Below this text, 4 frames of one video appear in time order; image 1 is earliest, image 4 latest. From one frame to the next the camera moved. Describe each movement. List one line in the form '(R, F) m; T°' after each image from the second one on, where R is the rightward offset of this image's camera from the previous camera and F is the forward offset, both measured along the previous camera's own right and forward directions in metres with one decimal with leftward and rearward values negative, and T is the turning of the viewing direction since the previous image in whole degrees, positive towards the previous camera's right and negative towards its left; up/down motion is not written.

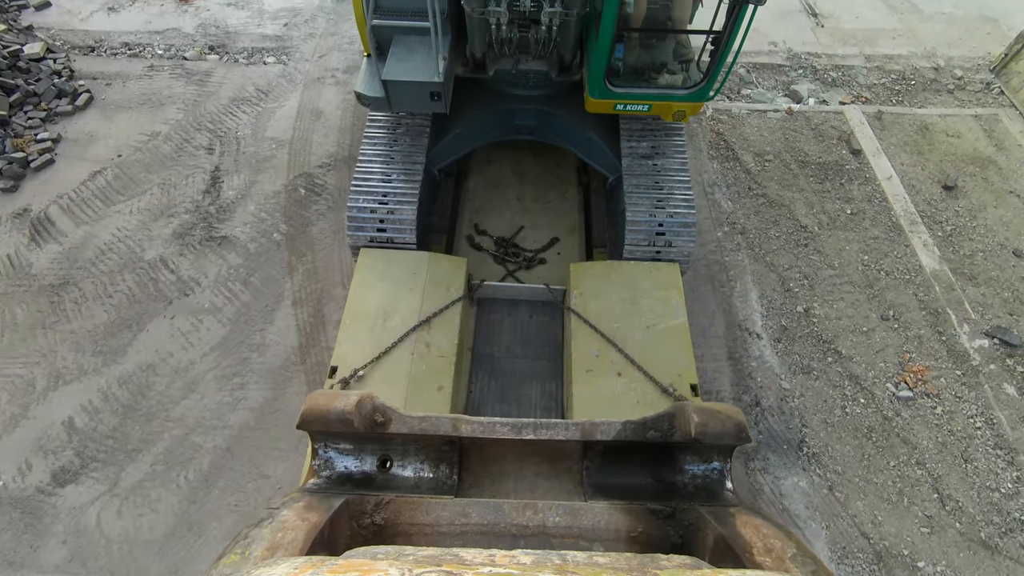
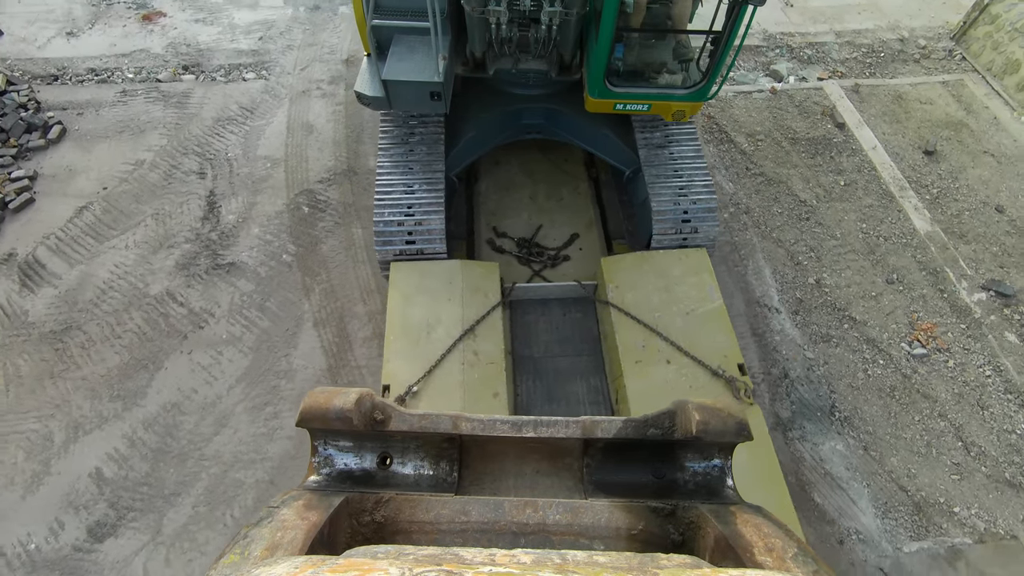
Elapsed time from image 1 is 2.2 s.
(-0.6, 0.0) m; +4°
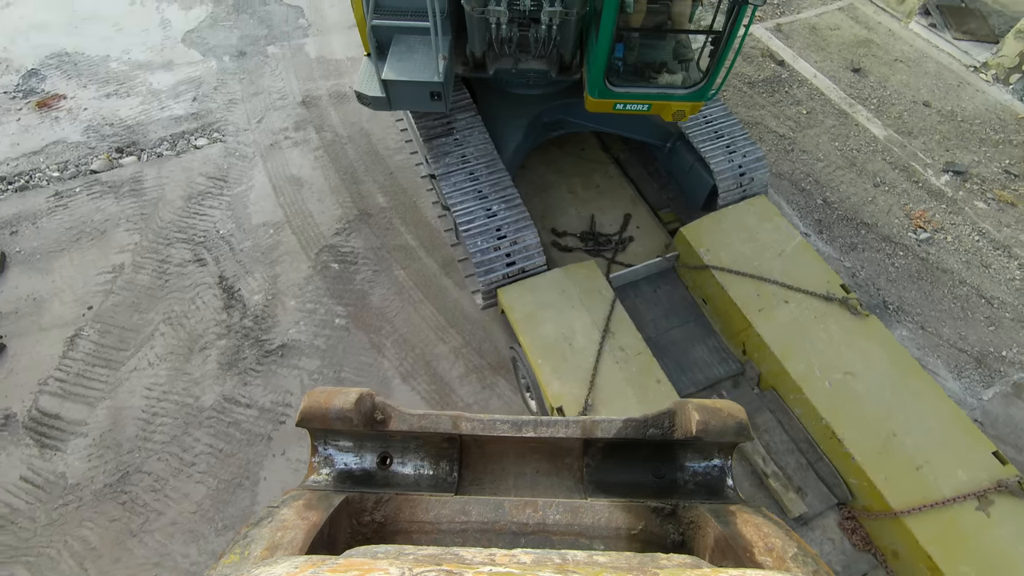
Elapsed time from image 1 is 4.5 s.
(-1.8, +0.3) m; +12°
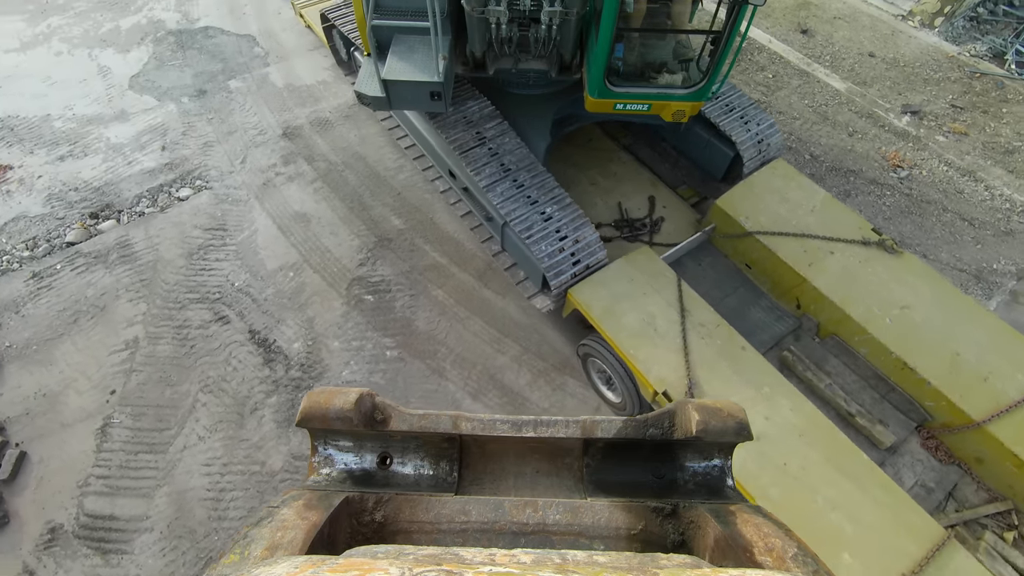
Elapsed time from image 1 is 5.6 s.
(-1.1, +0.1) m; +7°
